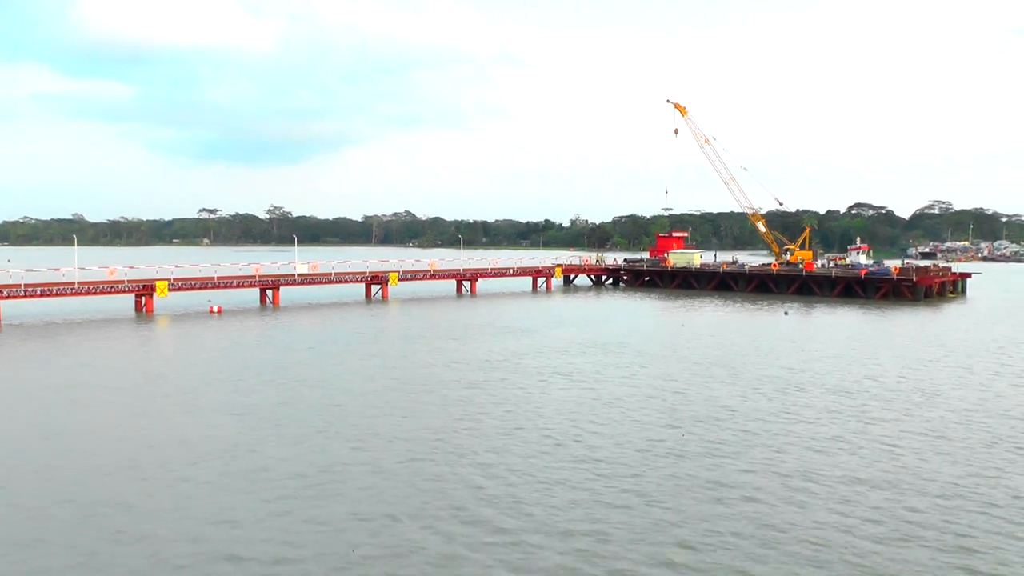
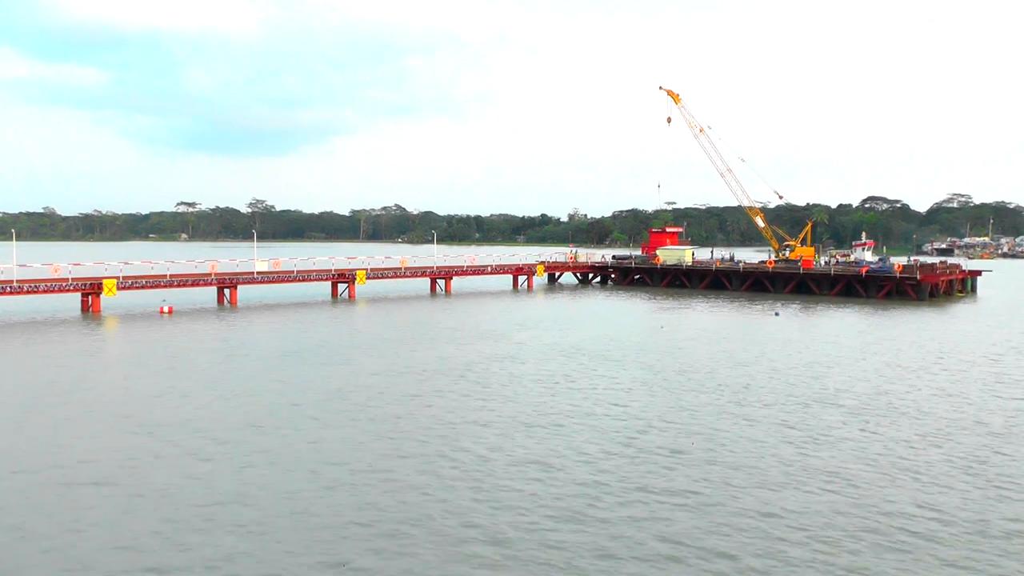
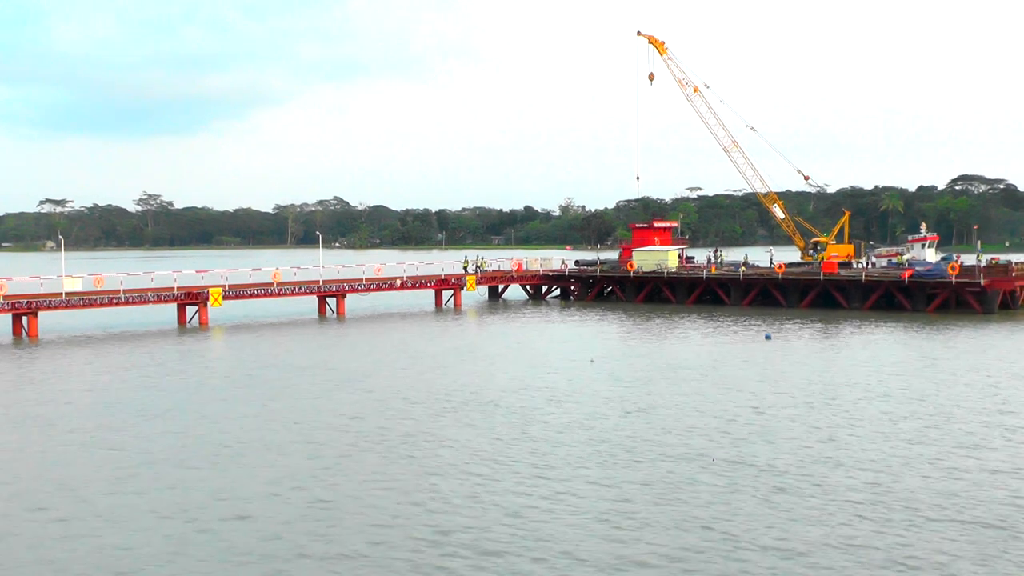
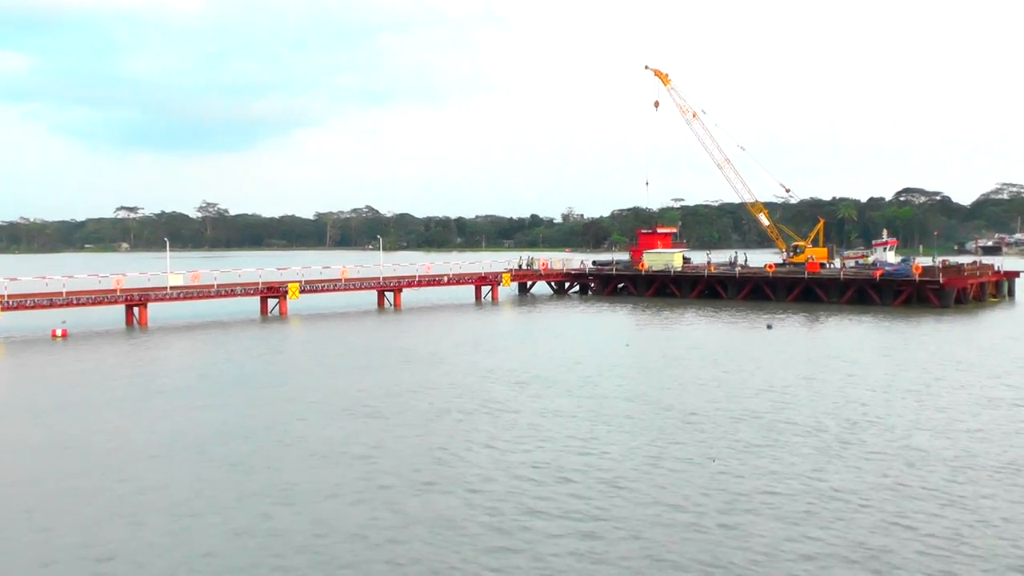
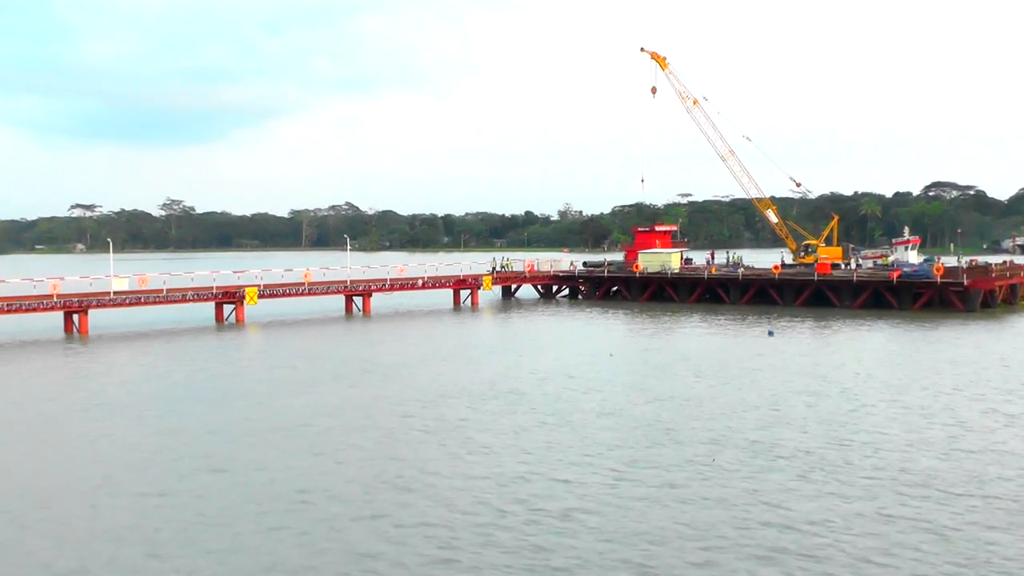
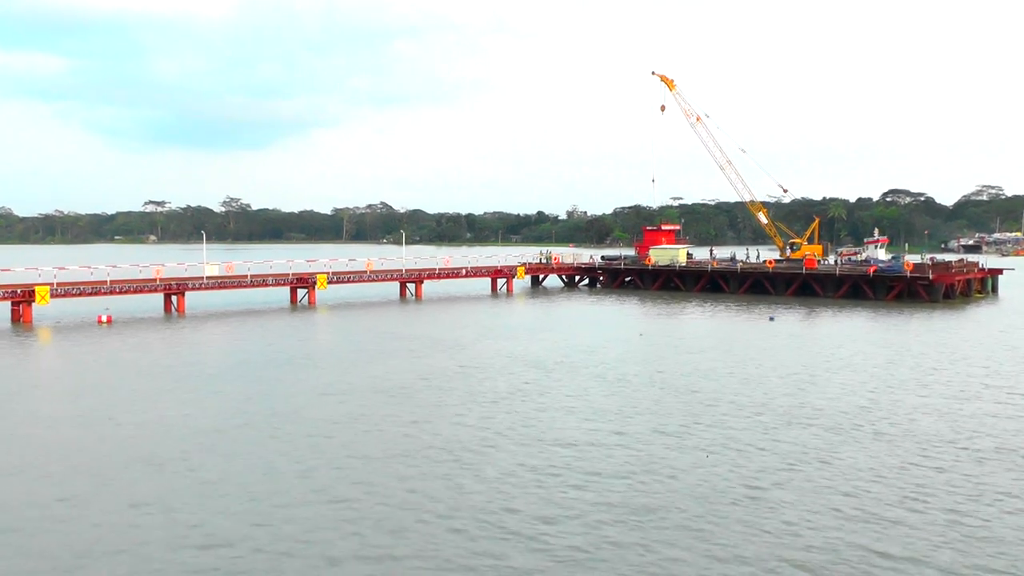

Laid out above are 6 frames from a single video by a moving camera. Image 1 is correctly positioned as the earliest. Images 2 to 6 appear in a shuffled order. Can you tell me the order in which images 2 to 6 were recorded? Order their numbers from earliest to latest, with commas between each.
2, 6, 4, 5, 3
